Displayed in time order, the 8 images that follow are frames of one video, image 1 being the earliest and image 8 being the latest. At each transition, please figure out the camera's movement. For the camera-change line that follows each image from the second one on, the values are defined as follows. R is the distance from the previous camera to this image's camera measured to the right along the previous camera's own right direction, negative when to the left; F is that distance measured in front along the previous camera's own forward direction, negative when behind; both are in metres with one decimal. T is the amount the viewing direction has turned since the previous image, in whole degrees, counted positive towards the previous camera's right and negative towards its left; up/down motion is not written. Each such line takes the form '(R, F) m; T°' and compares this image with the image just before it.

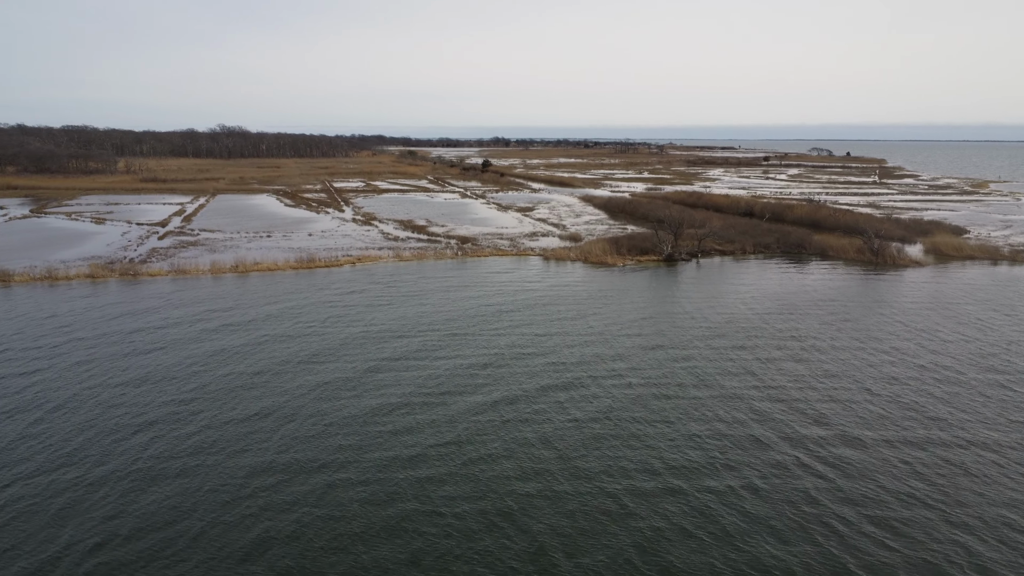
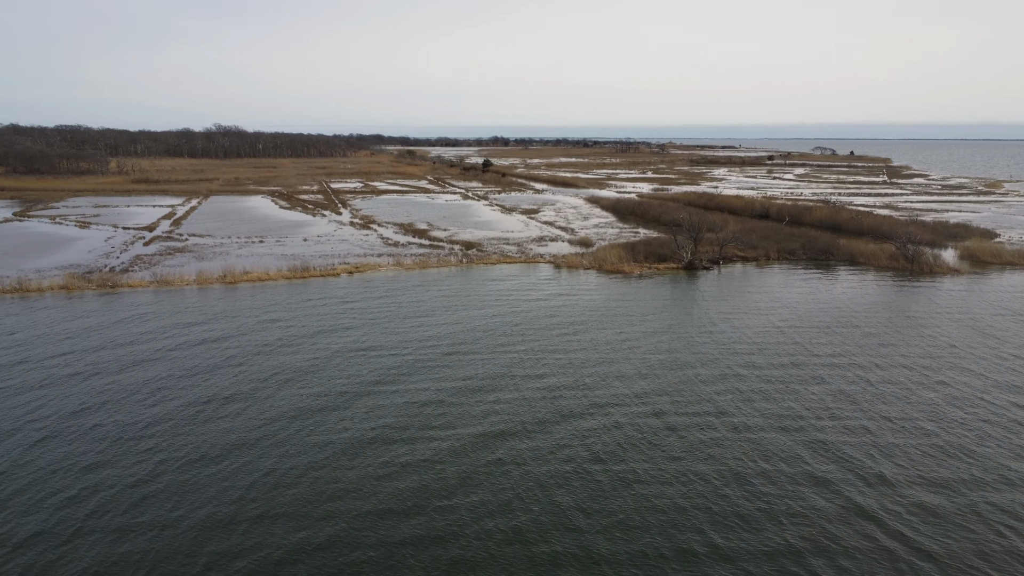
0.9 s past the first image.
(-0.3, +1.7) m; 0°
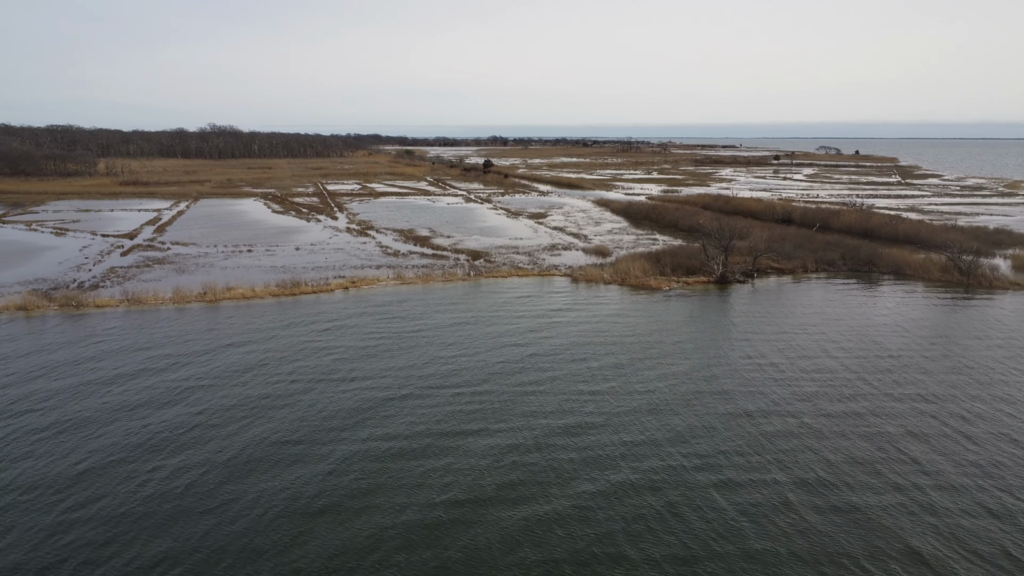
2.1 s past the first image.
(-0.4, +2.2) m; 0°
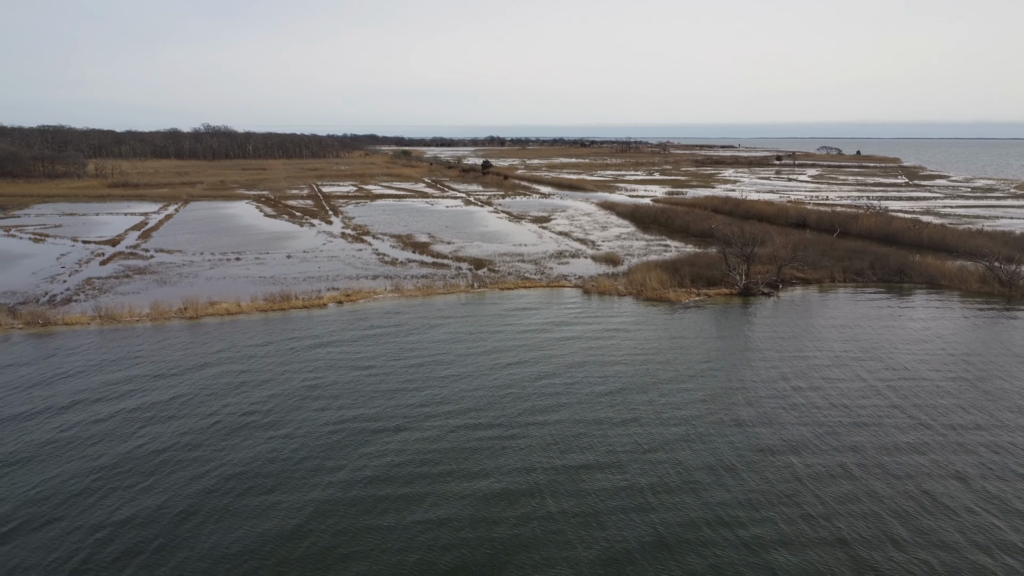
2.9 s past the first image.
(-0.3, +1.5) m; 0°
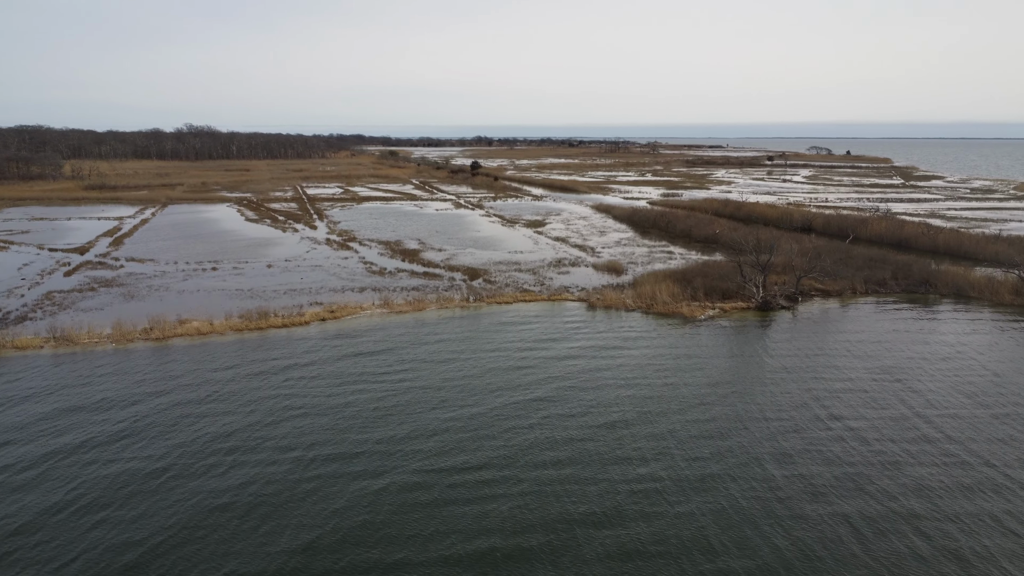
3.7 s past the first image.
(-0.3, +1.5) m; +1°
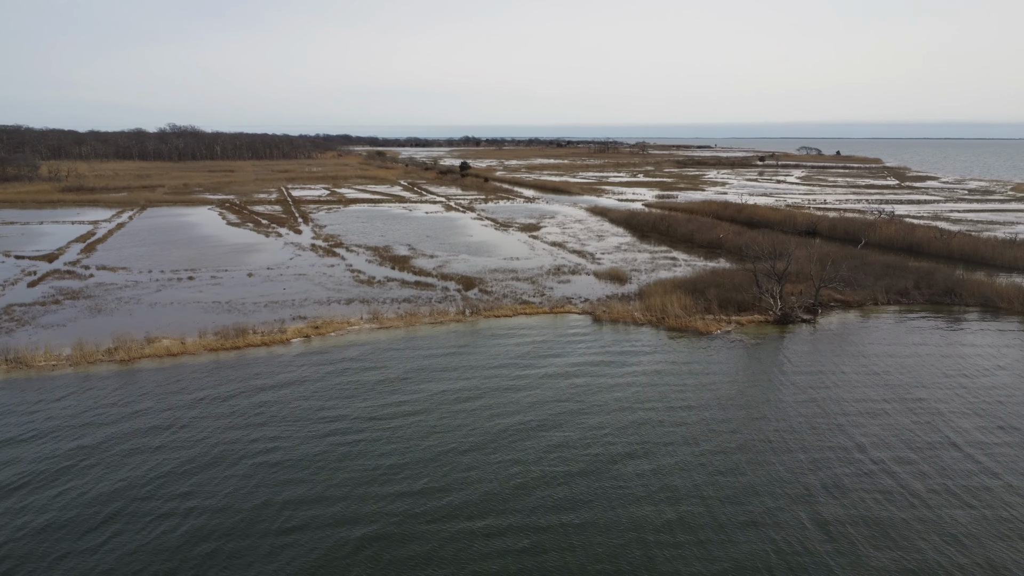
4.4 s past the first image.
(-0.3, +1.3) m; +1°
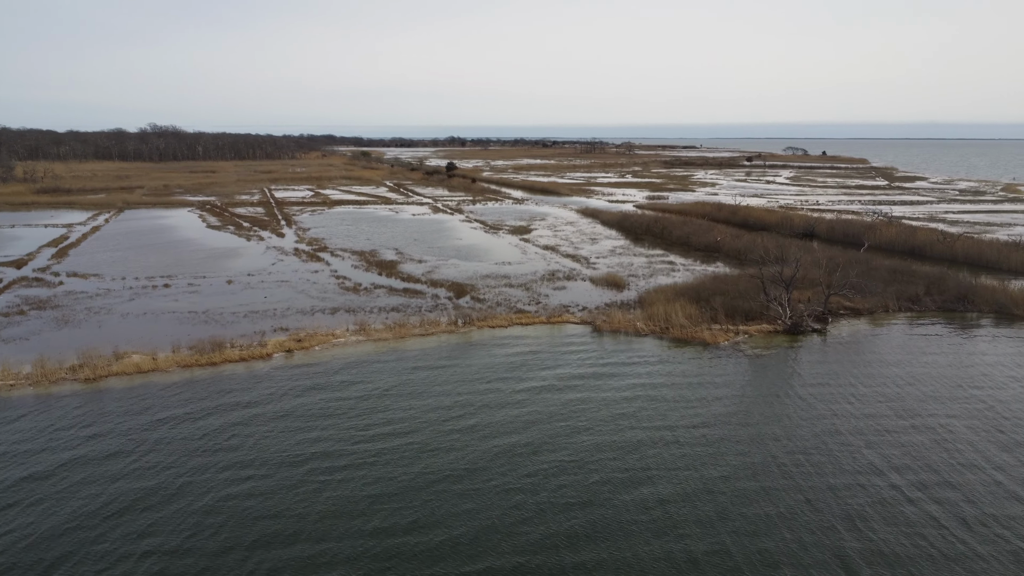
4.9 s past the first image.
(-0.2, +0.9) m; +1°
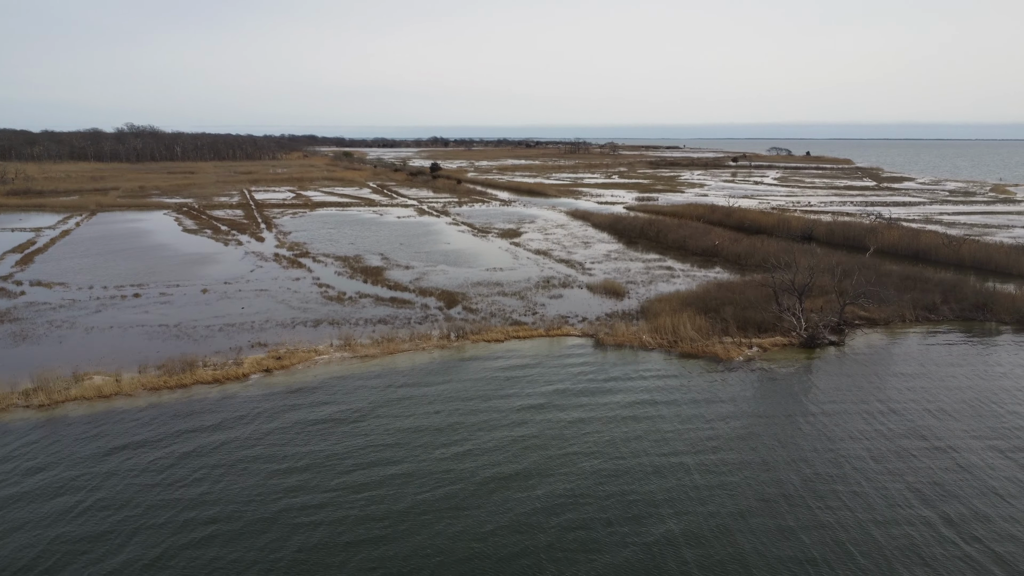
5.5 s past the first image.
(-0.3, +1.1) m; +1°
